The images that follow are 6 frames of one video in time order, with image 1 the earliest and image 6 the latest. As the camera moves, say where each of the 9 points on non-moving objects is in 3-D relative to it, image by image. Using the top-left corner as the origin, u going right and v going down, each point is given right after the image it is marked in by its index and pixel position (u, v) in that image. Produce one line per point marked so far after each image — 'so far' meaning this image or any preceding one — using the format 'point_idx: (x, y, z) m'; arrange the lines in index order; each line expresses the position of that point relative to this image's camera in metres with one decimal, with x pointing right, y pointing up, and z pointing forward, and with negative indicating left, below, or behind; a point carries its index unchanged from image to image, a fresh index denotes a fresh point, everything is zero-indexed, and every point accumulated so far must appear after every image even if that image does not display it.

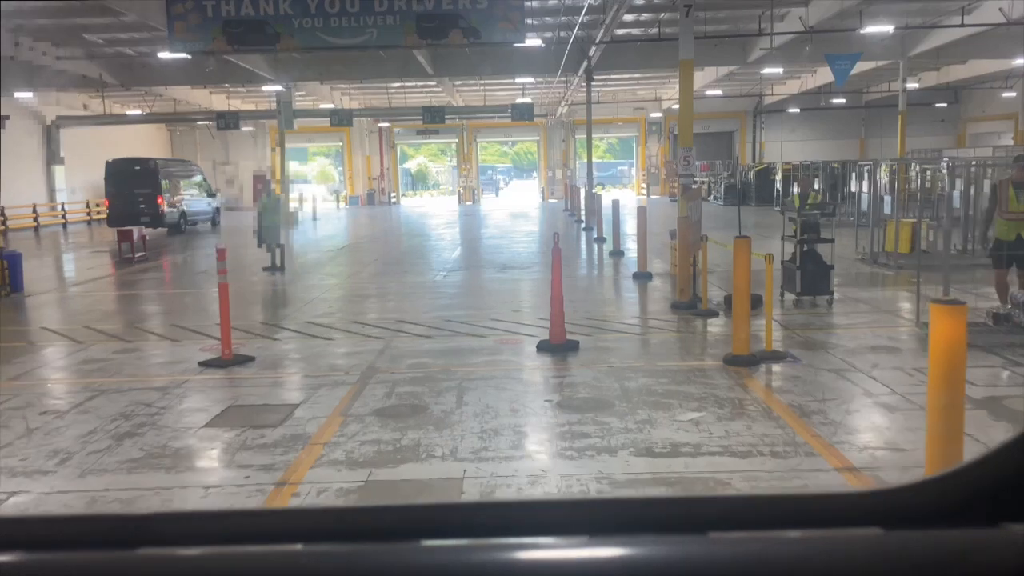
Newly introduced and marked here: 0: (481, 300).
0: (-0.4, -0.2, +11.4) m
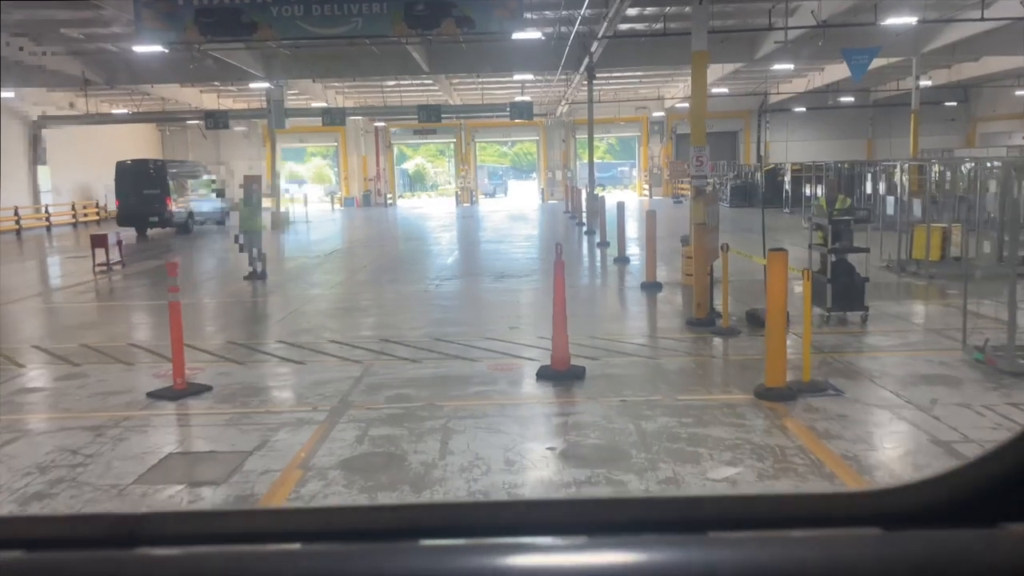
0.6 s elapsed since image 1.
0: (-0.4, -0.3, +10.6) m
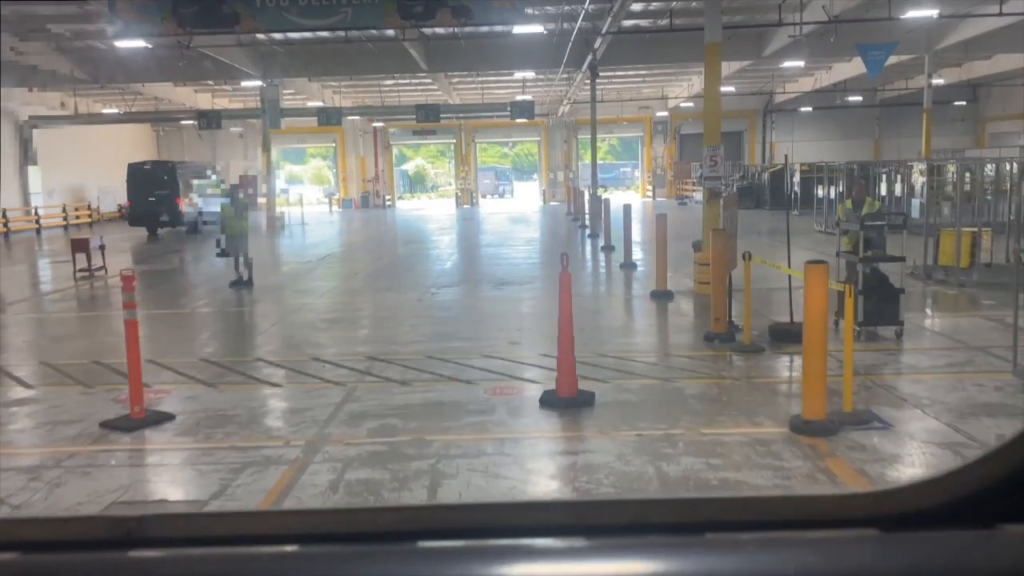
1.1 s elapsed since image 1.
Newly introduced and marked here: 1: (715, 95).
0: (-0.4, -0.4, +10.0) m
1: (+2.9, +2.6, +11.3) m
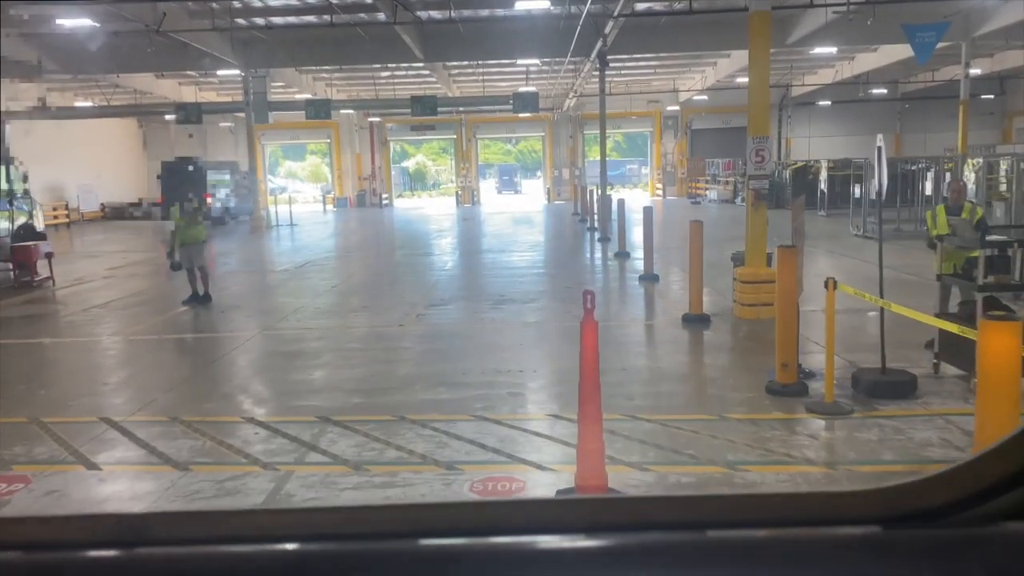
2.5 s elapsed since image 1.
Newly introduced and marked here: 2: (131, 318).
0: (-0.4, -0.6, +8.4) m
1: (+2.9, +2.4, +9.7) m
2: (-5.4, -0.5, +12.0) m
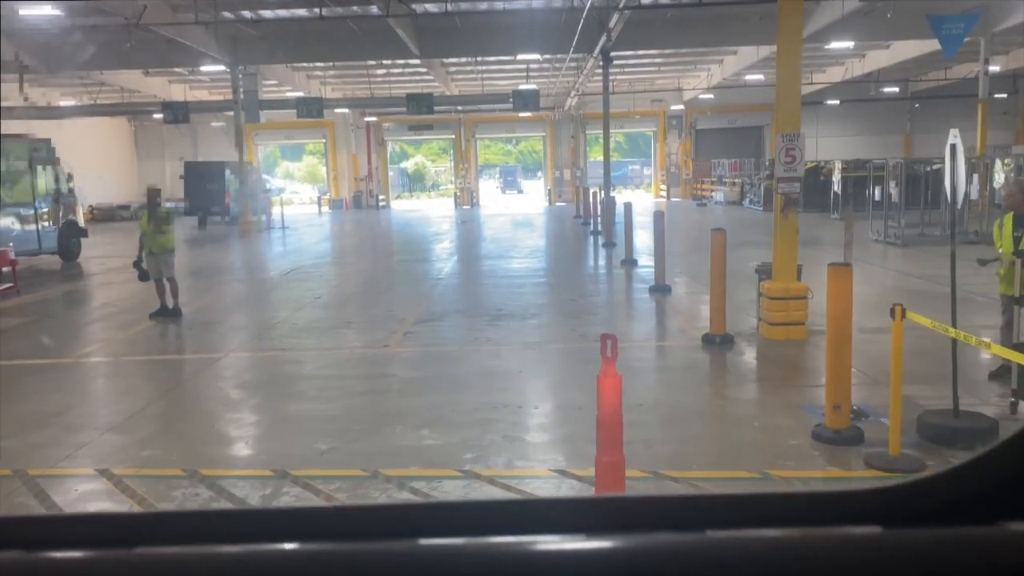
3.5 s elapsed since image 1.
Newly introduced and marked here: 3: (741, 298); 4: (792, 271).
0: (-0.4, -0.7, +7.6) m
1: (+2.9, +2.3, +8.9) m
2: (-5.4, -0.6, +11.2) m
3: (+3.2, -0.1, +11.9) m
4: (+3.0, +0.2, +9.1) m
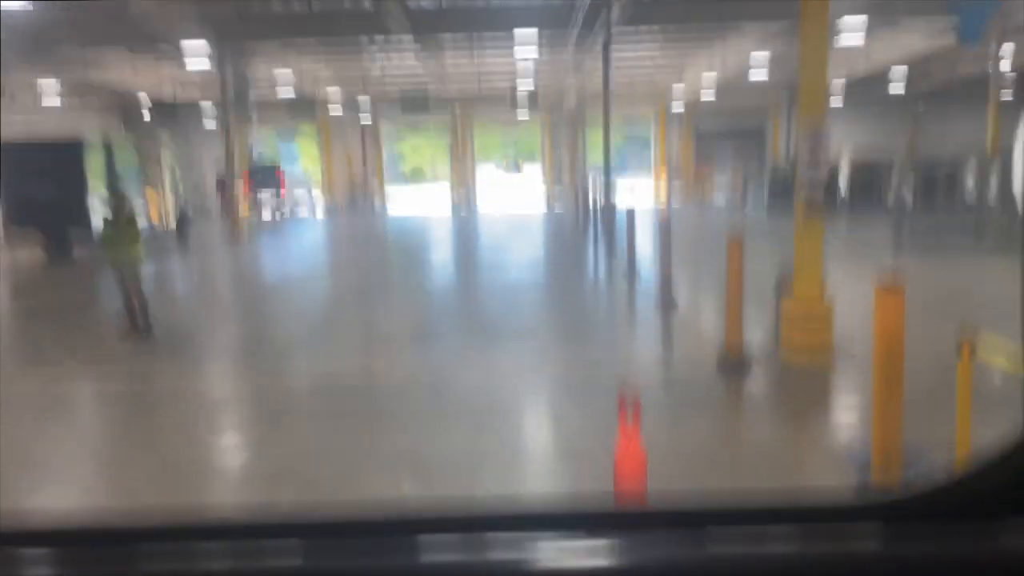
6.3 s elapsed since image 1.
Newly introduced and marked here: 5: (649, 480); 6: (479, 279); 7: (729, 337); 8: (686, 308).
0: (-0.4, -0.9, +7.0) m
1: (+2.9, +2.2, +8.3) m
2: (-5.5, -0.7, +10.6) m
3: (+3.2, -0.3, +11.3) m
4: (+3.0, +0.1, +8.5) m
5: (+0.8, -1.1, +5.1) m
6: (-0.7, +0.2, +15.6) m
7: (+1.9, -0.3, +8.0) m
8: (+2.3, -0.2, +11.7) m
